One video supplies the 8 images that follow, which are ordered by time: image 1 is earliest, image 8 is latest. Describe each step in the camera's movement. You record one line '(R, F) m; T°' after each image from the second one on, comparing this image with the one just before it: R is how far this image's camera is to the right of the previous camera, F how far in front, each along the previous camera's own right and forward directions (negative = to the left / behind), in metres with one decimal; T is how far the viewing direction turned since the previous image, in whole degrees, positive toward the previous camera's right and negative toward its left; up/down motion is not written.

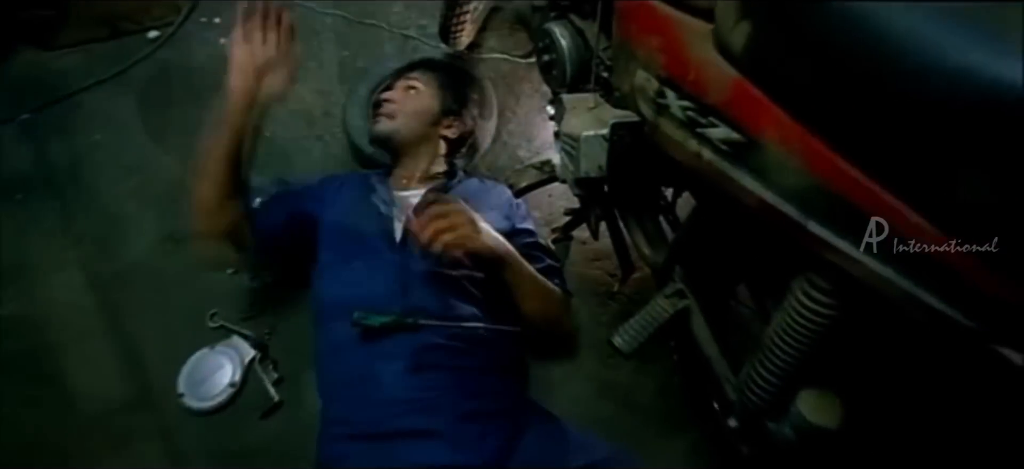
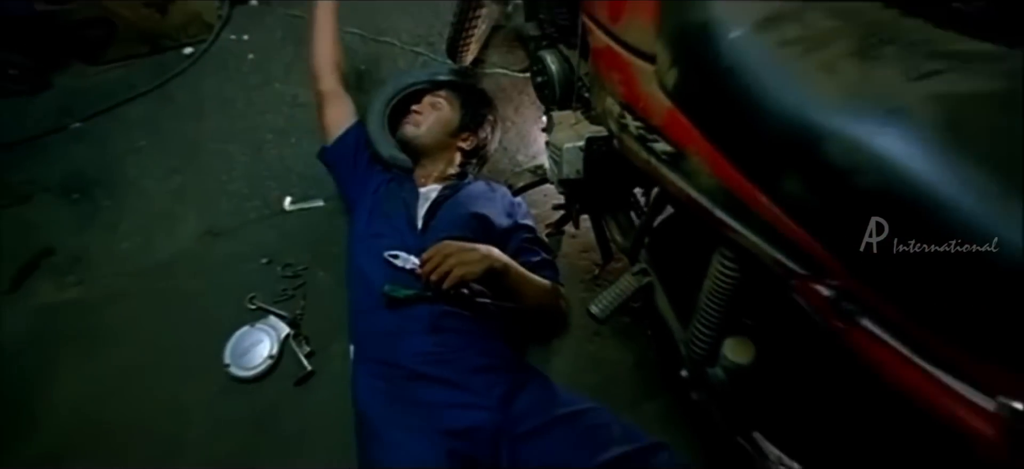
(0.0, -0.2) m; 0°
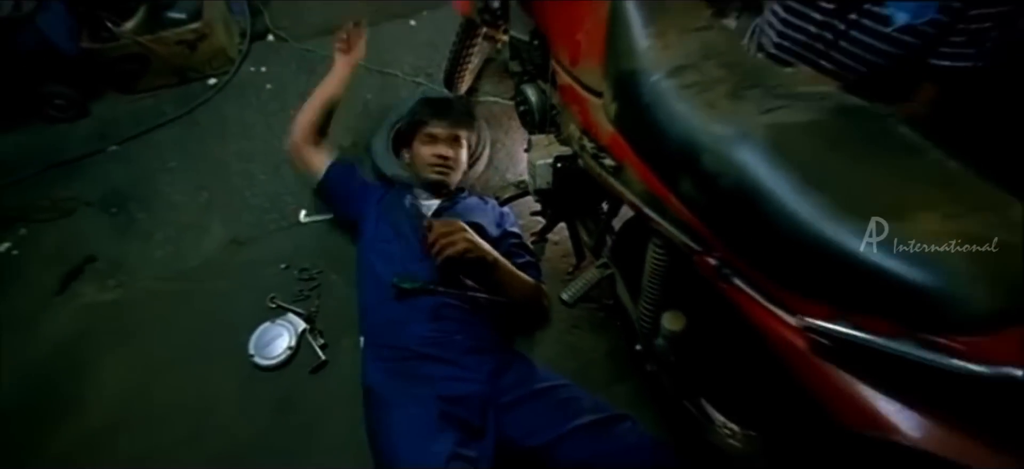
(0.0, -0.2) m; 0°
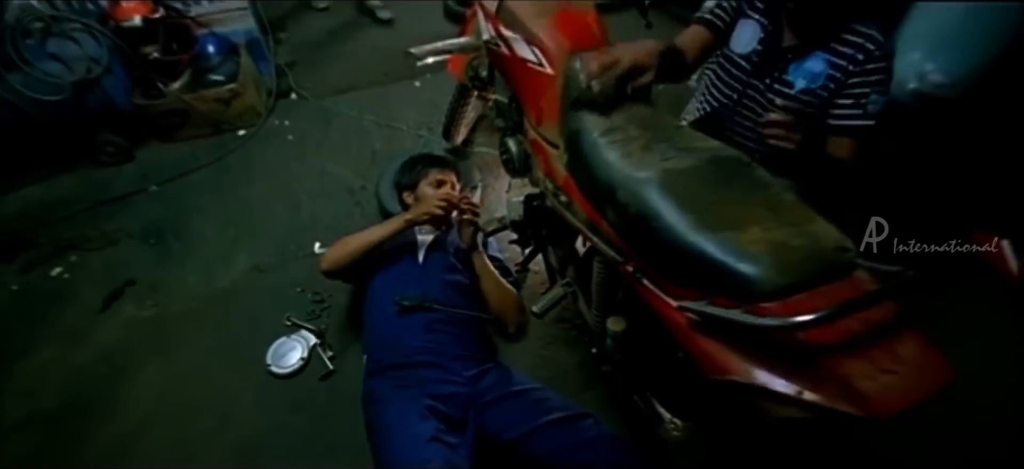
(+0.1, -0.3) m; 0°
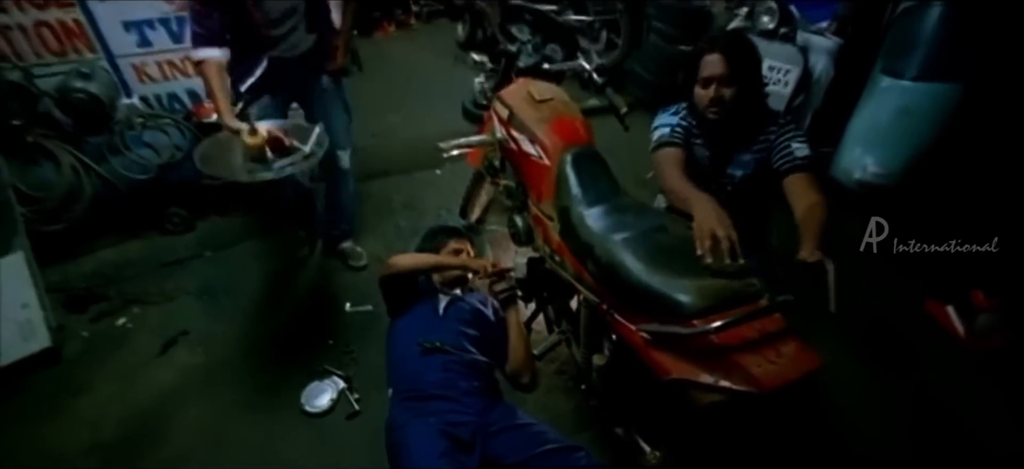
(0.0, -0.4) m; -1°
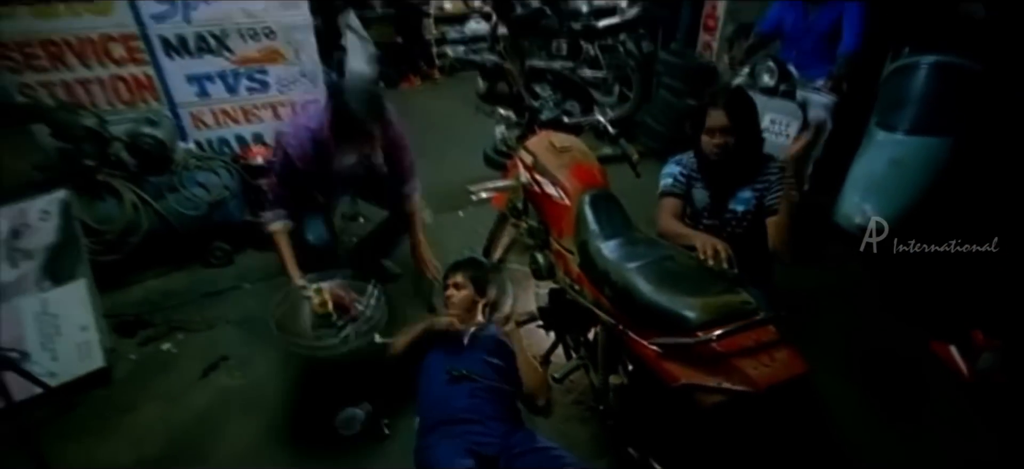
(-0.1, -0.2) m; -1°
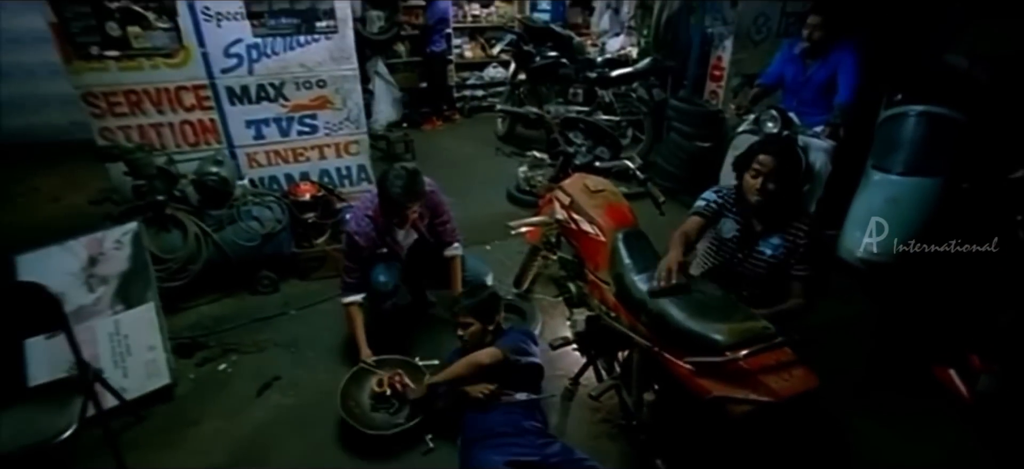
(-0.2, -0.3) m; 0°
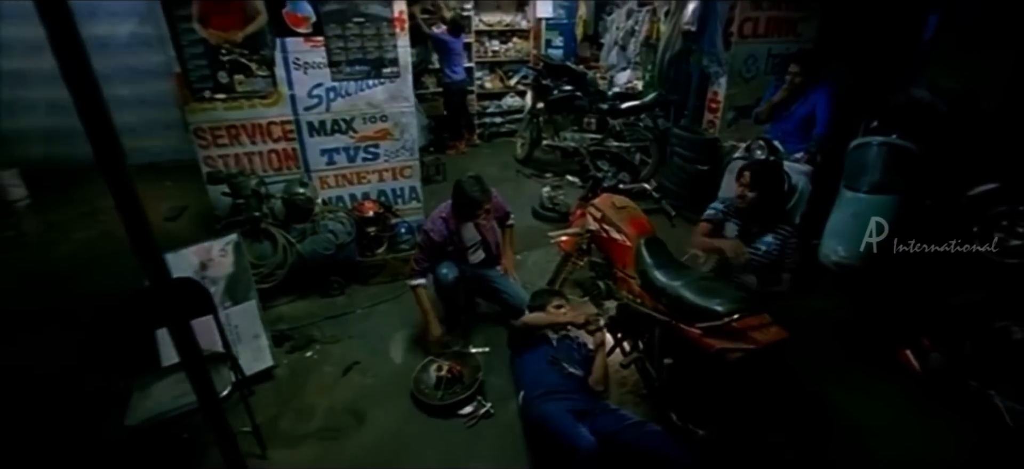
(-0.3, -0.7) m; 0°
